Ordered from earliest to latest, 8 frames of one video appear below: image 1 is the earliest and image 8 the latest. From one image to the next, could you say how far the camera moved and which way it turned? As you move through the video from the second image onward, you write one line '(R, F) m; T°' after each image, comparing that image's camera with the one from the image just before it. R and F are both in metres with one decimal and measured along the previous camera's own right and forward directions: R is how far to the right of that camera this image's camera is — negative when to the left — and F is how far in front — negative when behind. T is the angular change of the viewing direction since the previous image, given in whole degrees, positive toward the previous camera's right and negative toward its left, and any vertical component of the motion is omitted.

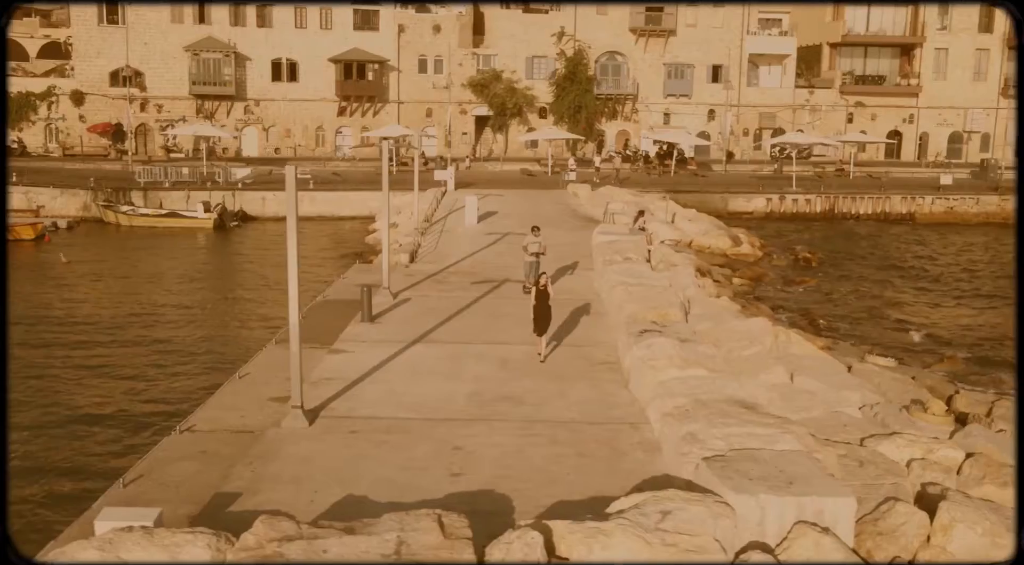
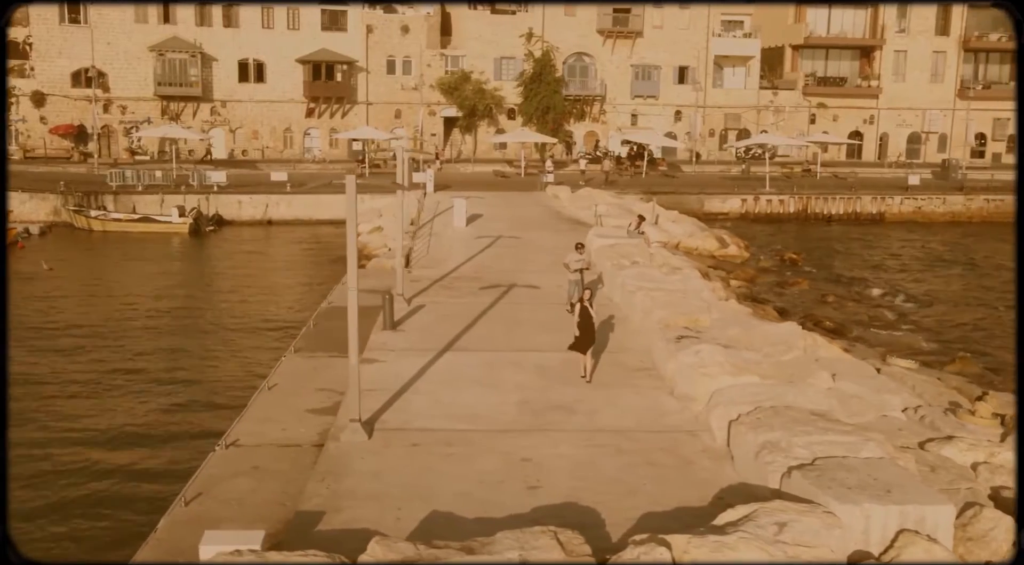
(-1.2, +0.1) m; +3°
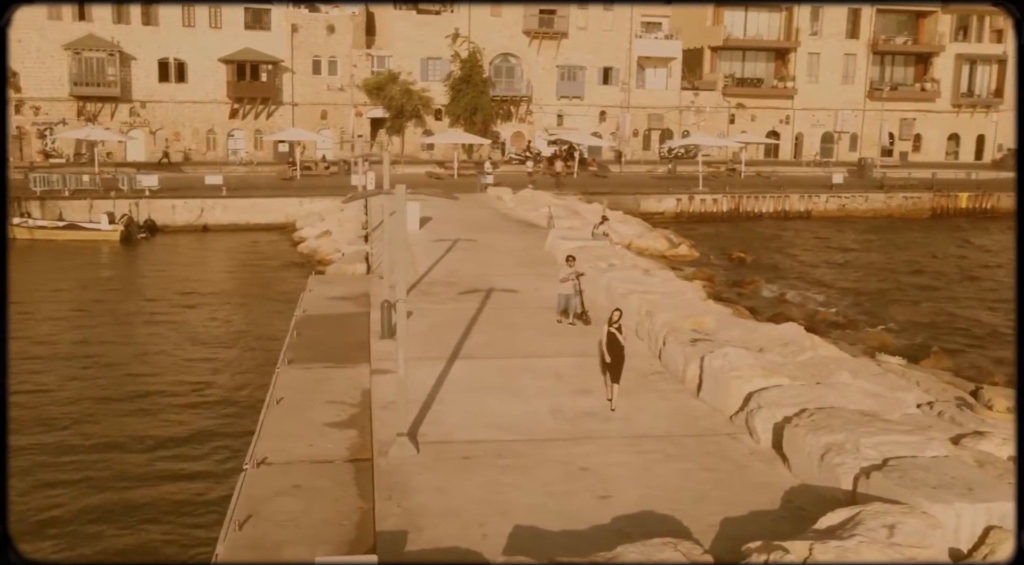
(-1.5, +0.1) m; +6°
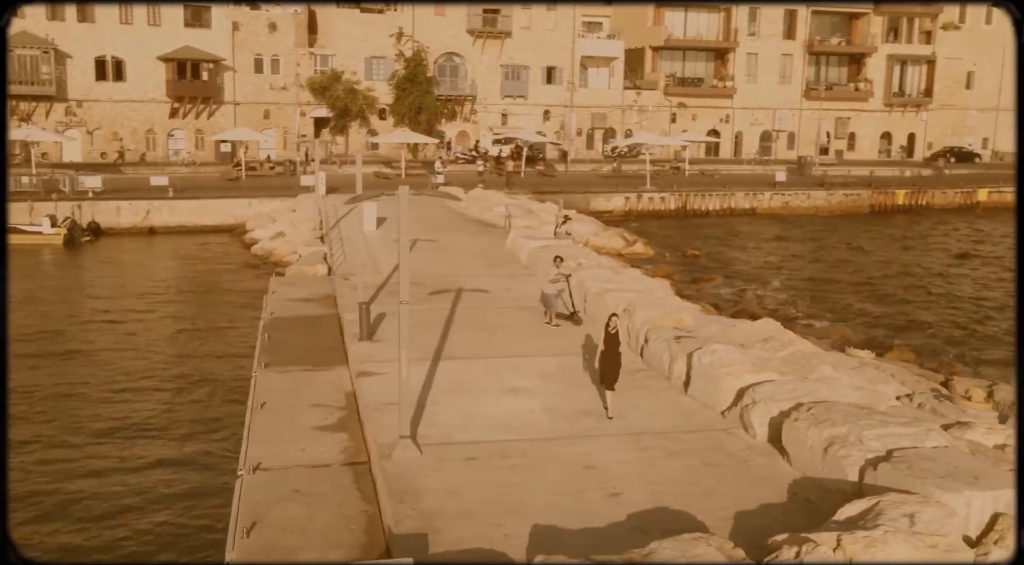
(-0.7, 0.0) m; +4°
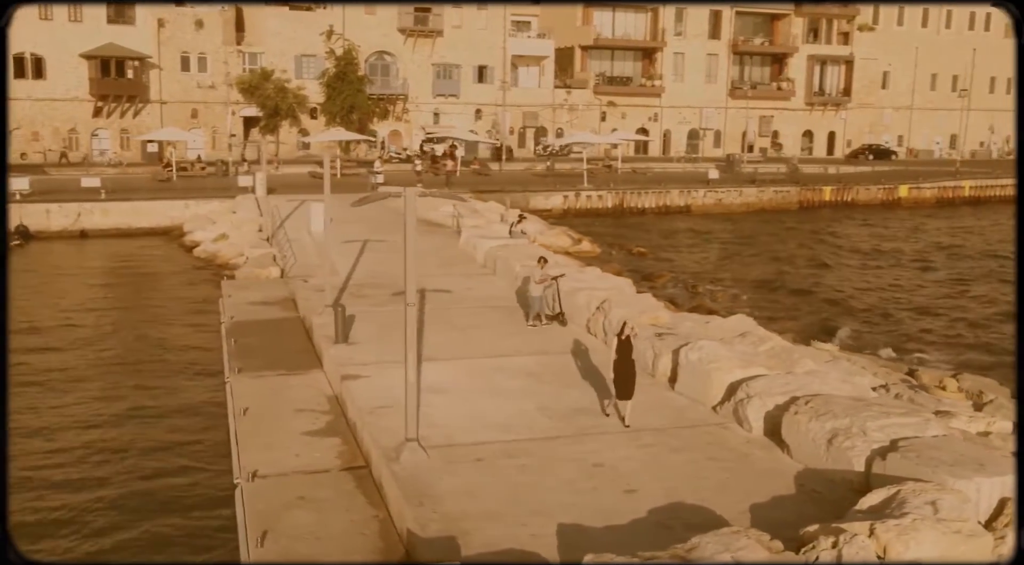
(-0.9, 0.0) m; +5°
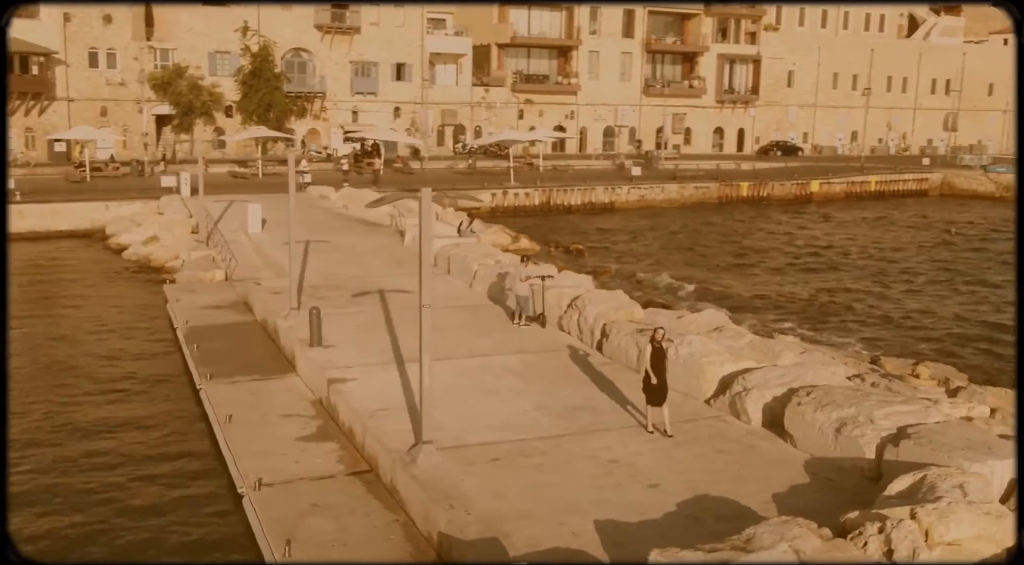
(-1.1, 0.0) m; +6°
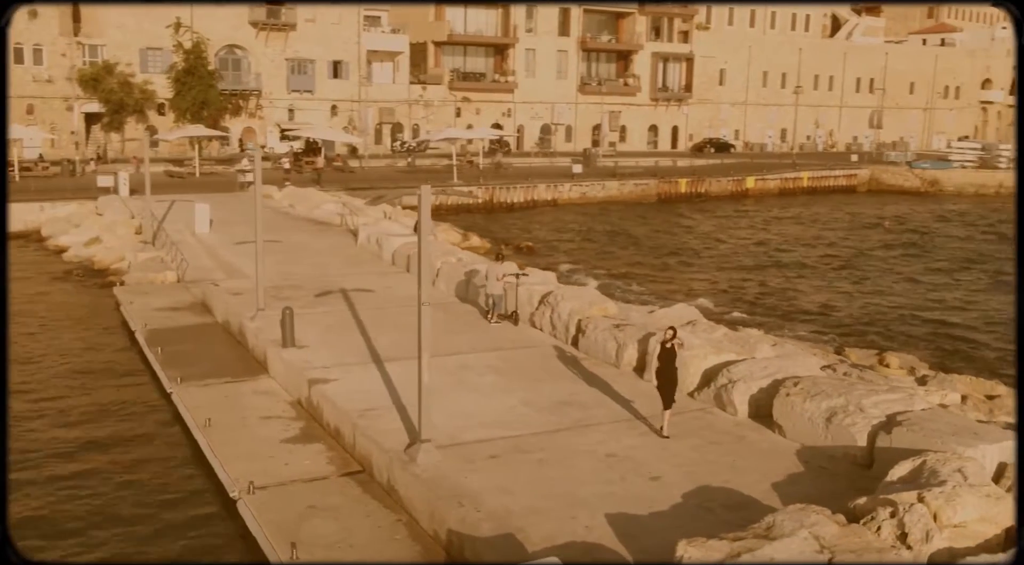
(-0.7, 0.0) m; +4°
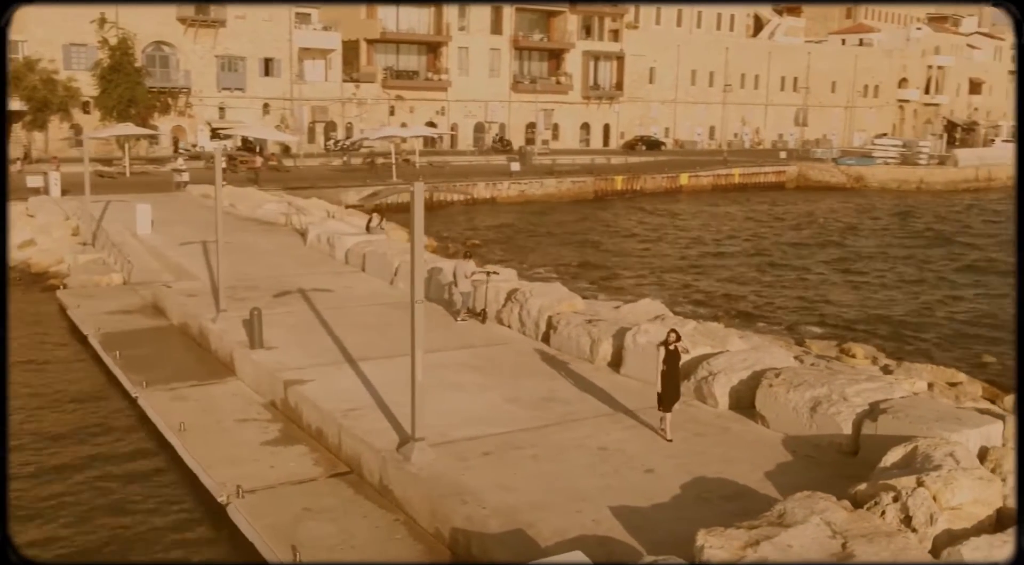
(-0.7, 0.0) m; +4°
